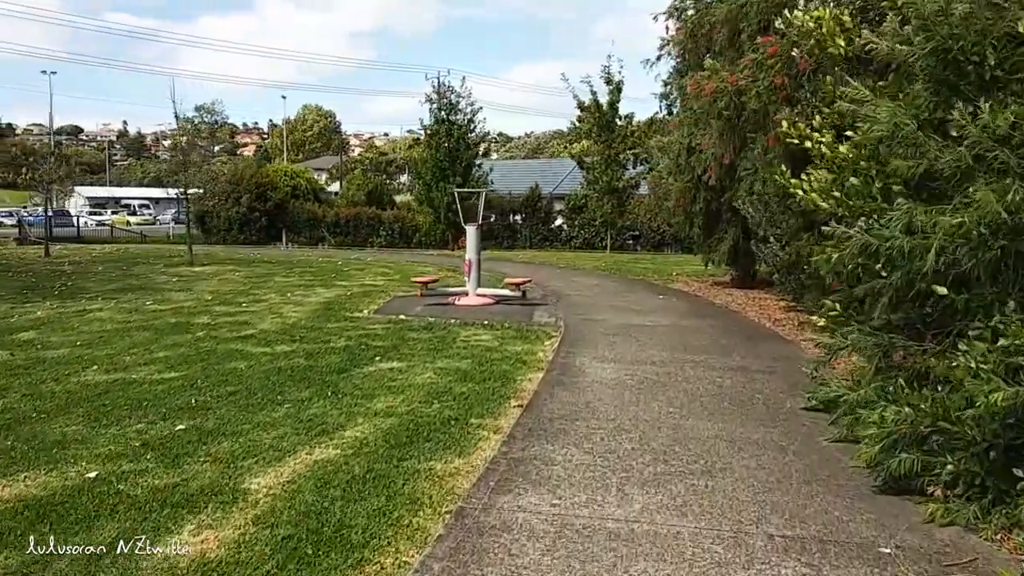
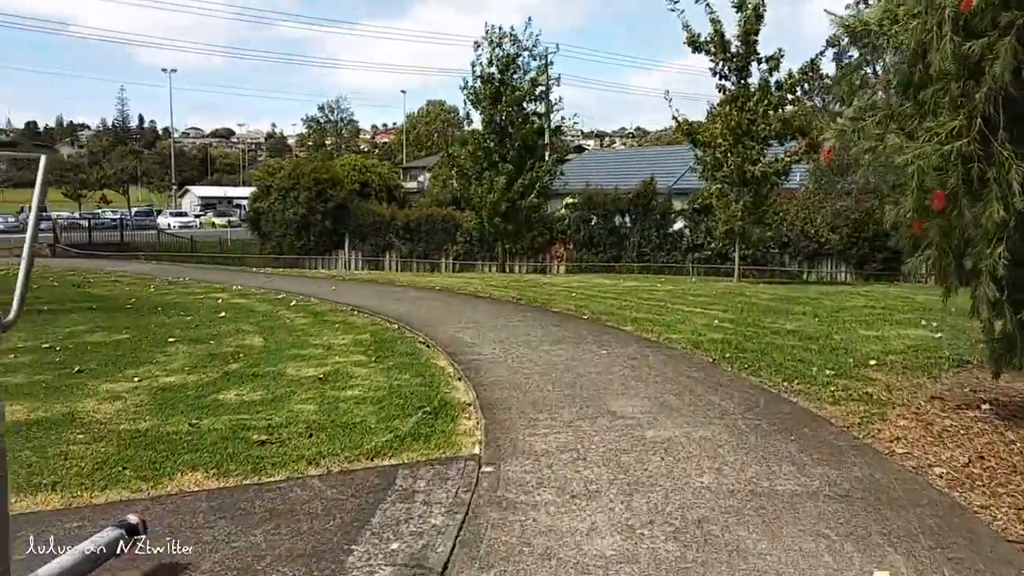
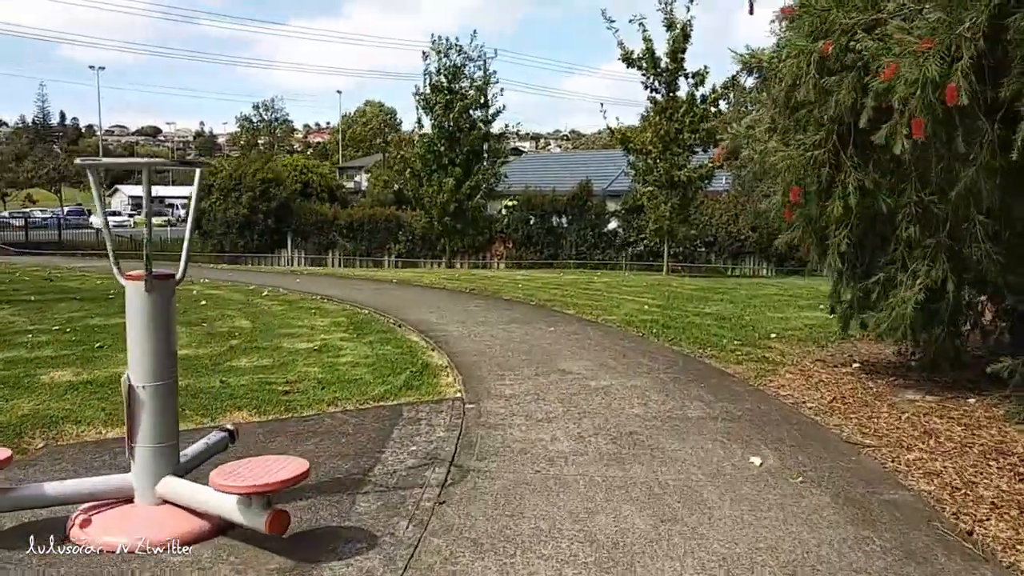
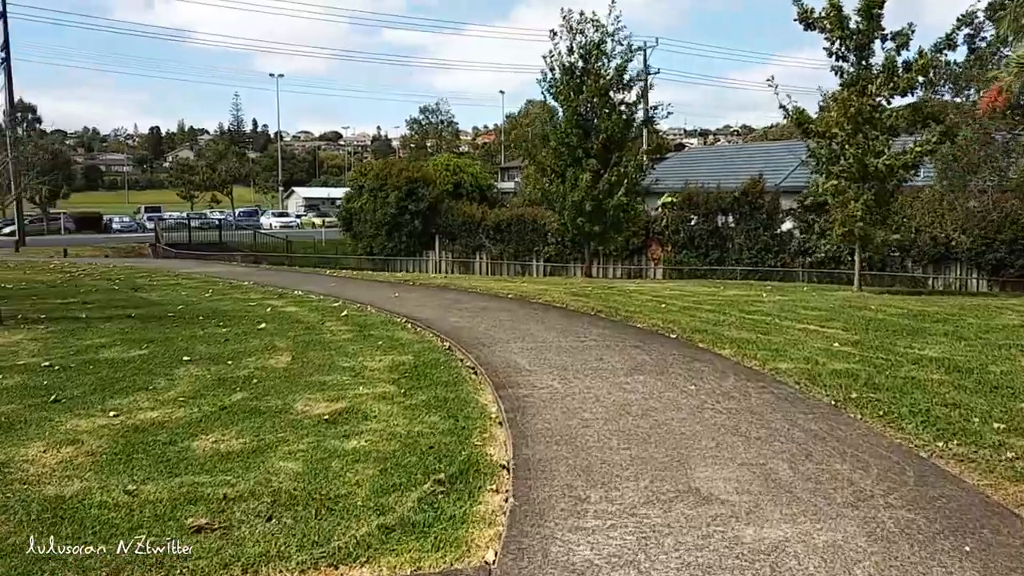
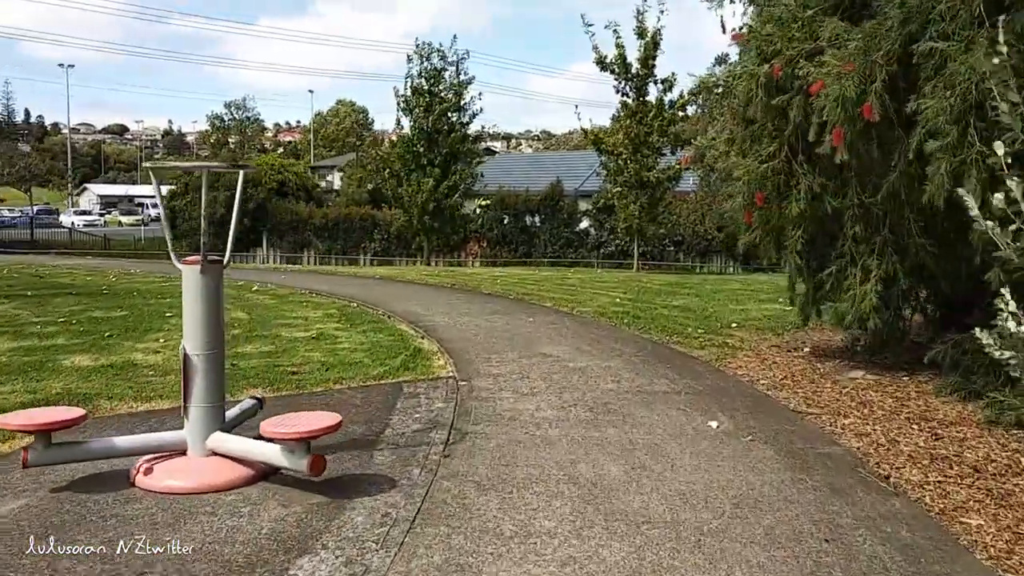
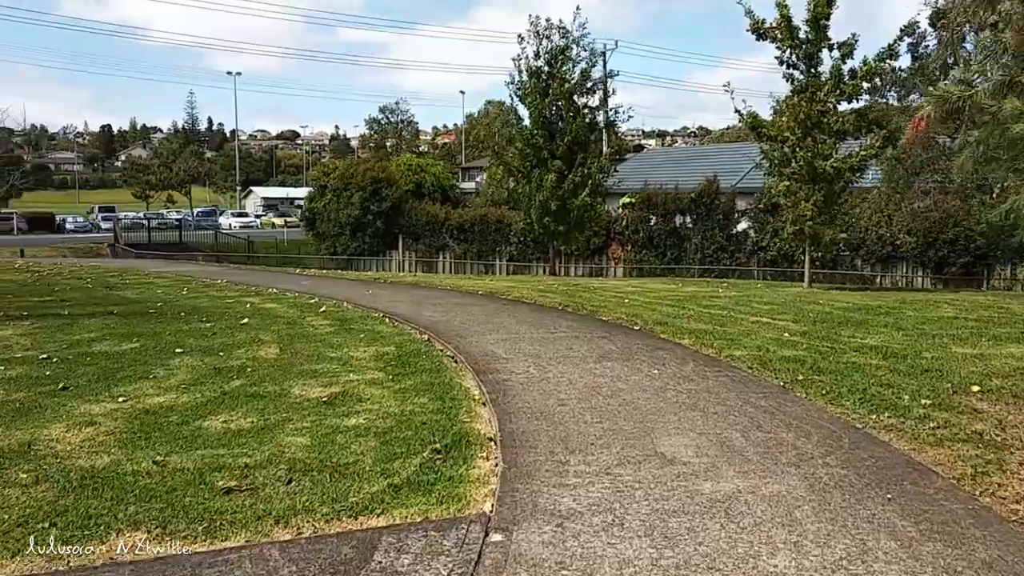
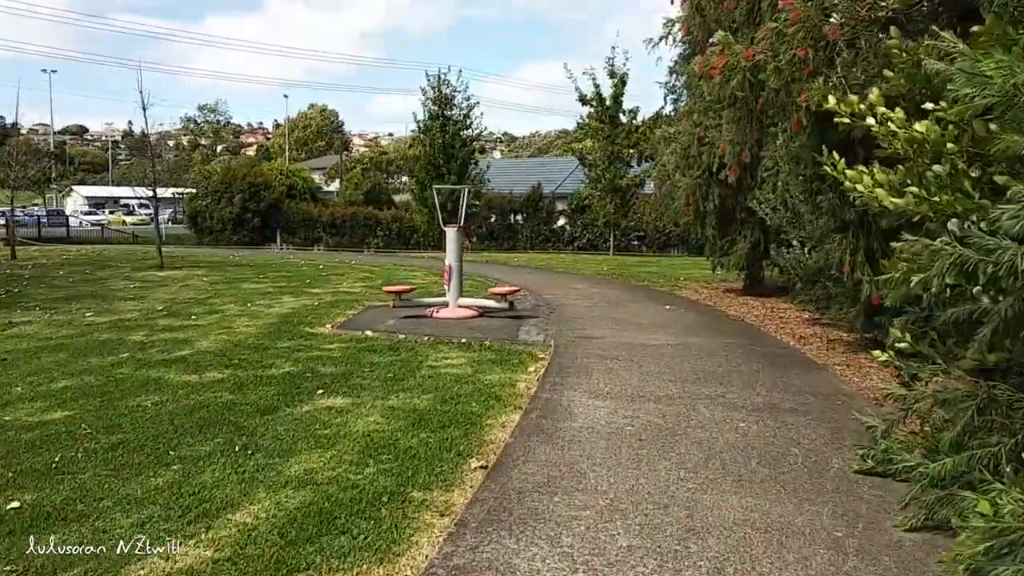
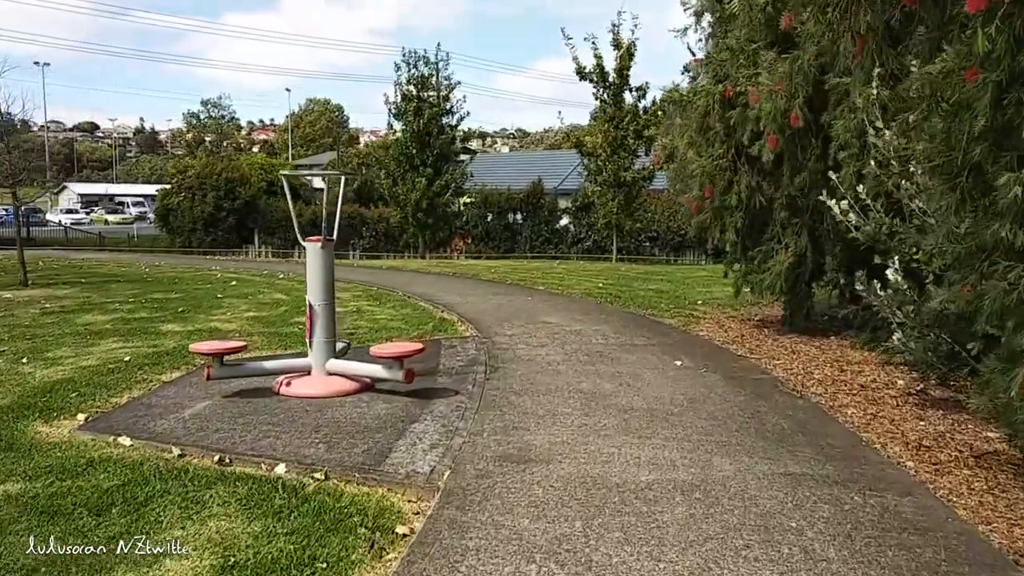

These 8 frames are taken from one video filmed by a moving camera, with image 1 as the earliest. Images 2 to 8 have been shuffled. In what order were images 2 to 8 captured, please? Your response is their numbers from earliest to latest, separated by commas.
7, 8, 5, 3, 2, 6, 4
